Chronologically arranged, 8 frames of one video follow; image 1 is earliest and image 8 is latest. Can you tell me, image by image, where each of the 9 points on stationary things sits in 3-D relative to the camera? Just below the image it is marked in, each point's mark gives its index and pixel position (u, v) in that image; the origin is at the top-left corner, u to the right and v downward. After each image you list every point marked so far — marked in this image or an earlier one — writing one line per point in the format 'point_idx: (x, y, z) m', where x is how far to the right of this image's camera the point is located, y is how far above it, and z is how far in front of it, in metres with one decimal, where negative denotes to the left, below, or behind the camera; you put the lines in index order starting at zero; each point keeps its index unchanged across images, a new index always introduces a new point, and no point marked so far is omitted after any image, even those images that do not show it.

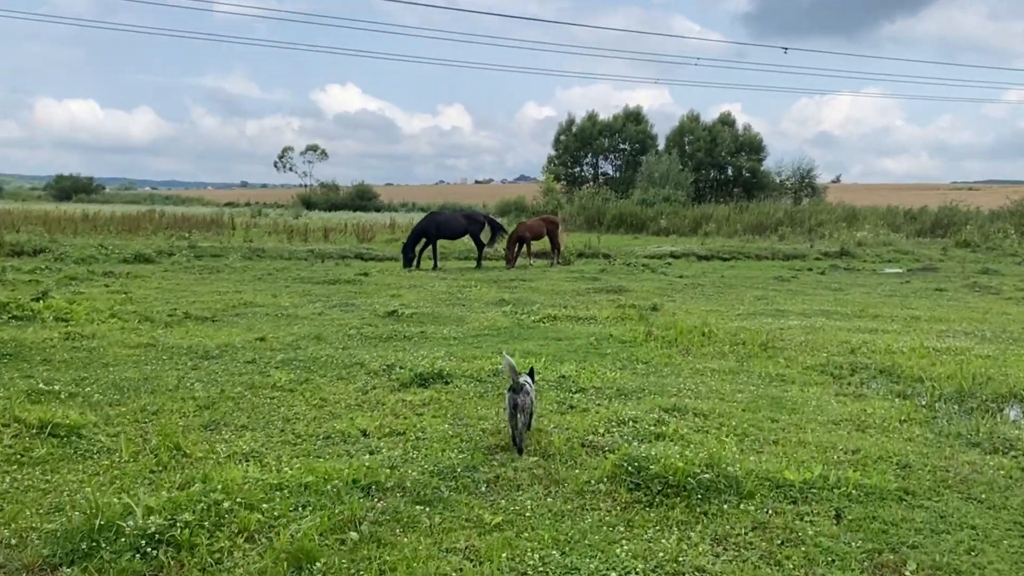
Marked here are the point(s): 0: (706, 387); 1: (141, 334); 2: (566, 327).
0: (+1.6, -0.8, +7.6) m
1: (-4.0, -0.5, +9.9) m
2: (+0.6, -0.5, +11.3) m
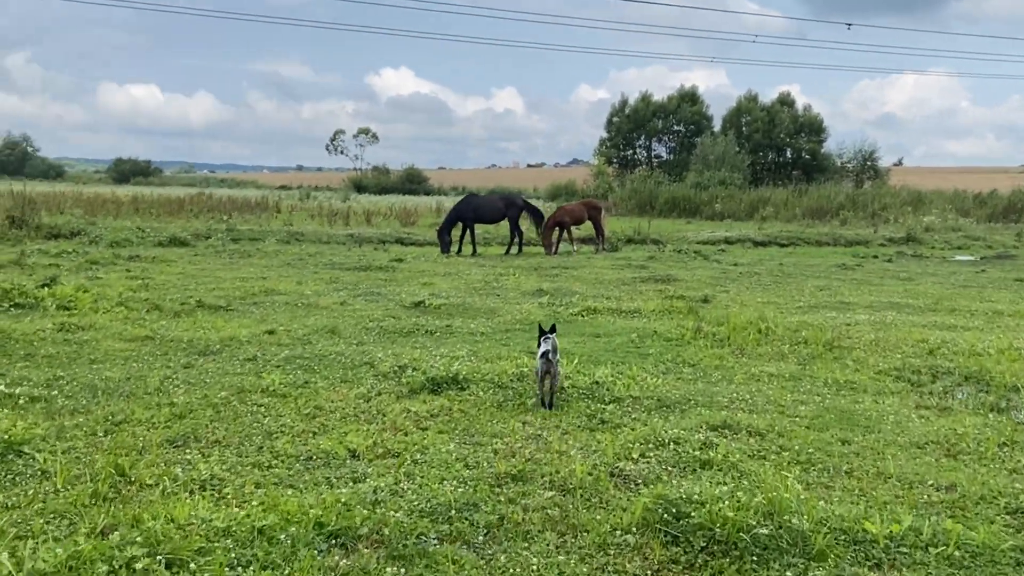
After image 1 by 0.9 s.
0: (+1.8, -0.8, +6.5) m
1: (-3.7, -0.4, +9.2) m
2: (+1.0, -0.4, +10.3) m
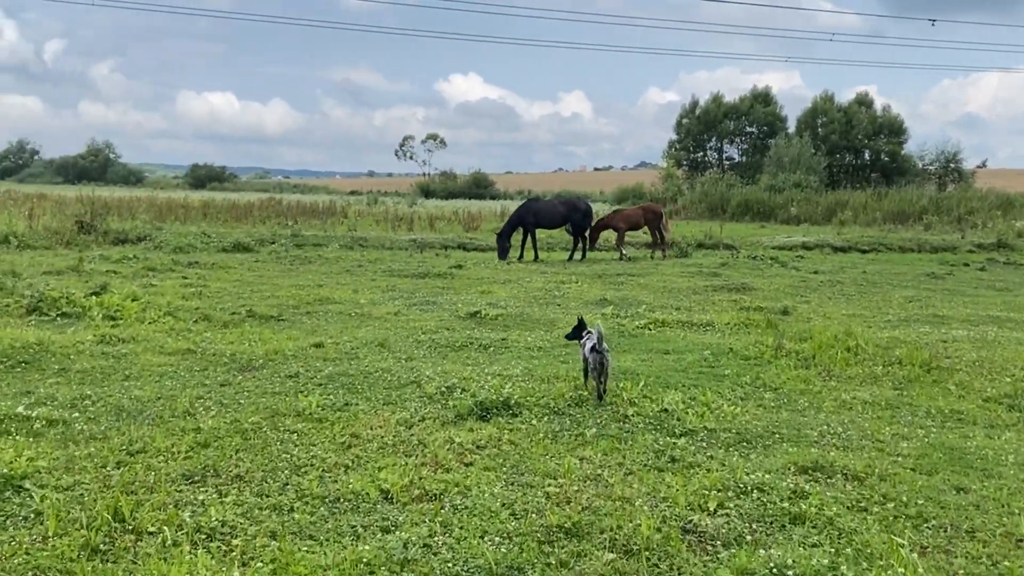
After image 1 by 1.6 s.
0: (+2.2, -0.9, +5.7) m
1: (-3.1, -0.5, +8.8) m
2: (+1.7, -0.5, +9.6) m
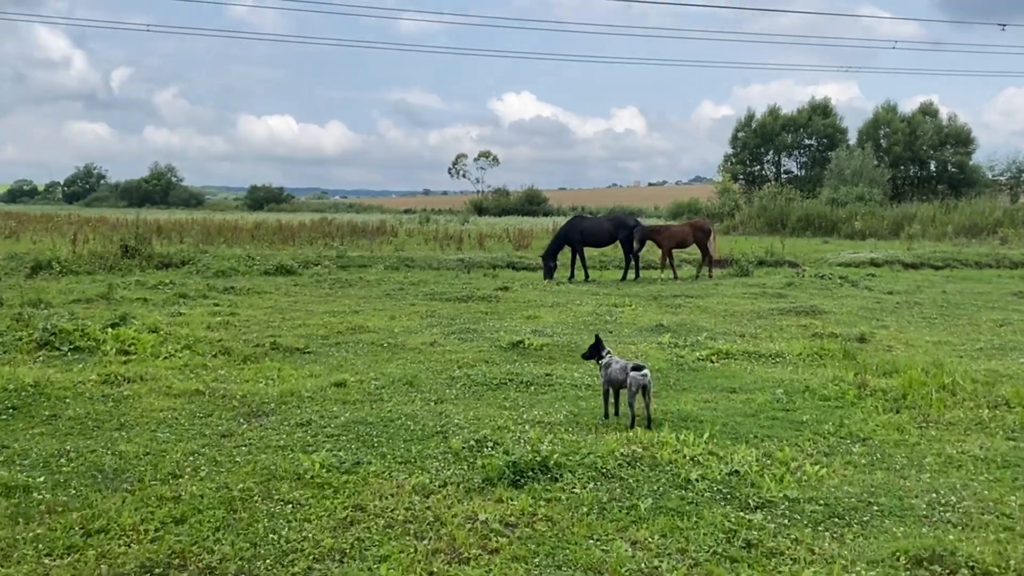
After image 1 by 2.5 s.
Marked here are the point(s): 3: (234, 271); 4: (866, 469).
0: (+2.4, -1.1, +4.7) m
1: (-2.7, -0.7, +8.0) m
2: (+2.1, -0.8, +8.5) m
3: (-6.0, +0.3, +19.7) m
4: (+2.0, -1.0, +5.2) m
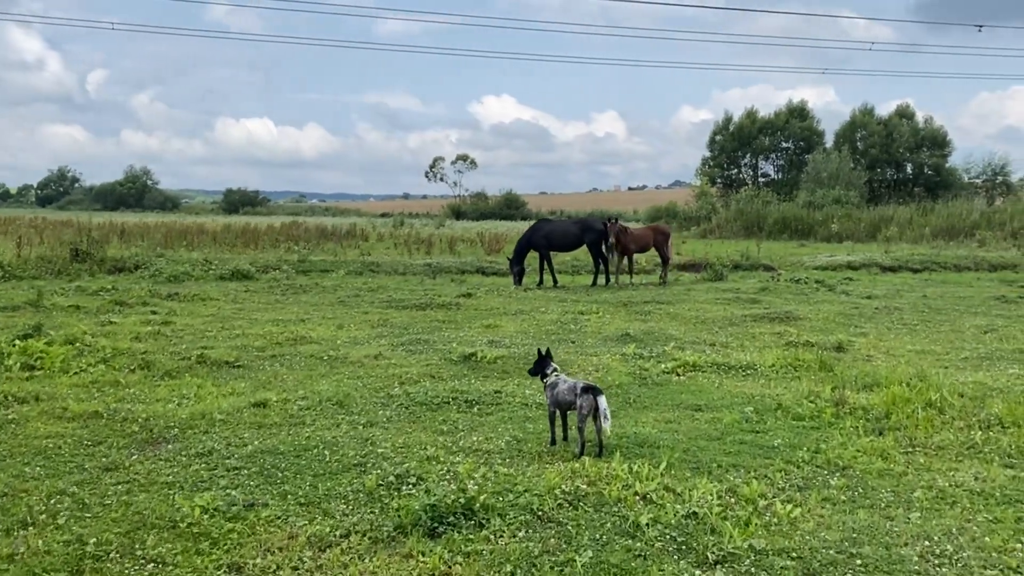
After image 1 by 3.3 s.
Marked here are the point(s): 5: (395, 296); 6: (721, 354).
0: (+2.0, -1.1, +3.9) m
1: (-3.2, -0.8, +7.2) m
2: (+1.7, -0.8, +7.8) m
3: (-6.7, +0.2, +18.8) m
4: (+1.6, -1.1, +4.5) m
5: (-1.9, -0.1, +14.7) m
6: (+2.2, -0.7, +9.4) m
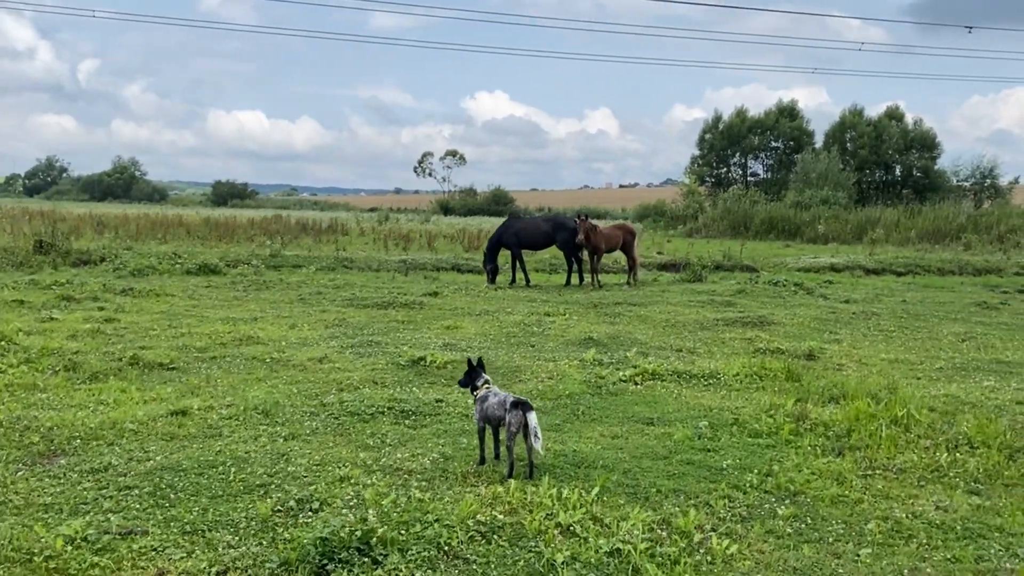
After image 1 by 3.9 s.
0: (+1.6, -1.2, +3.5) m
1: (-3.6, -0.8, +6.7) m
2: (+1.2, -0.9, +7.4) m
3: (-7.2, +0.3, +18.2) m
4: (+1.2, -1.1, +4.1) m
5: (-2.4, -0.1, +14.3) m
6: (+1.7, -0.7, +9.0) m
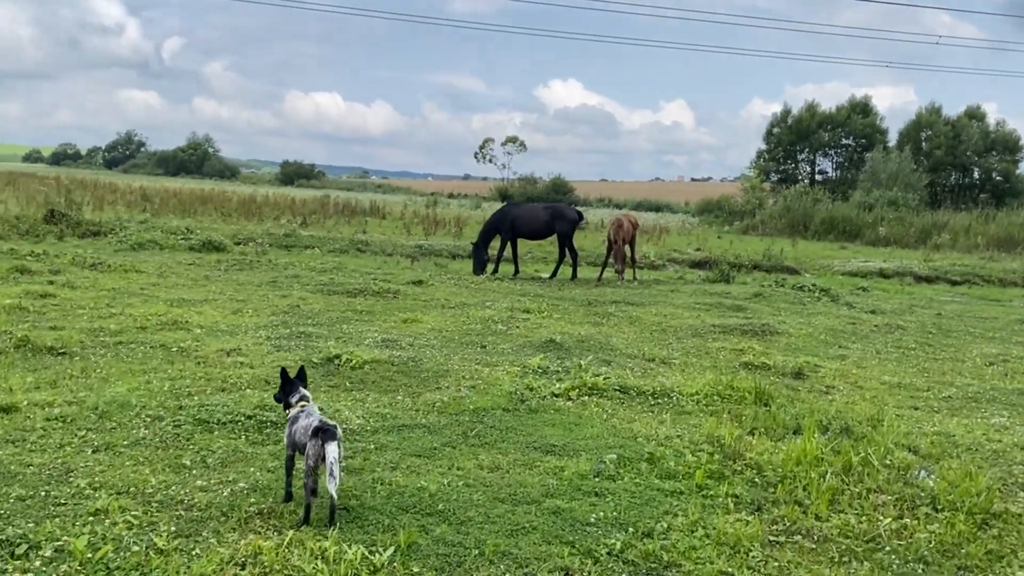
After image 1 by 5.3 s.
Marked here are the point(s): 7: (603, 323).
0: (+0.6, -1.3, +2.4) m
1: (-4.3, -0.6, +6.0) m
2: (+0.6, -0.9, +6.3) m
3: (-7.0, +0.8, +17.7) m
4: (+0.3, -1.2, +3.0) m
5: (-2.5, +0.1, +13.4) m
6: (+1.2, -0.7, +7.9) m
7: (+1.1, -0.4, +10.9) m
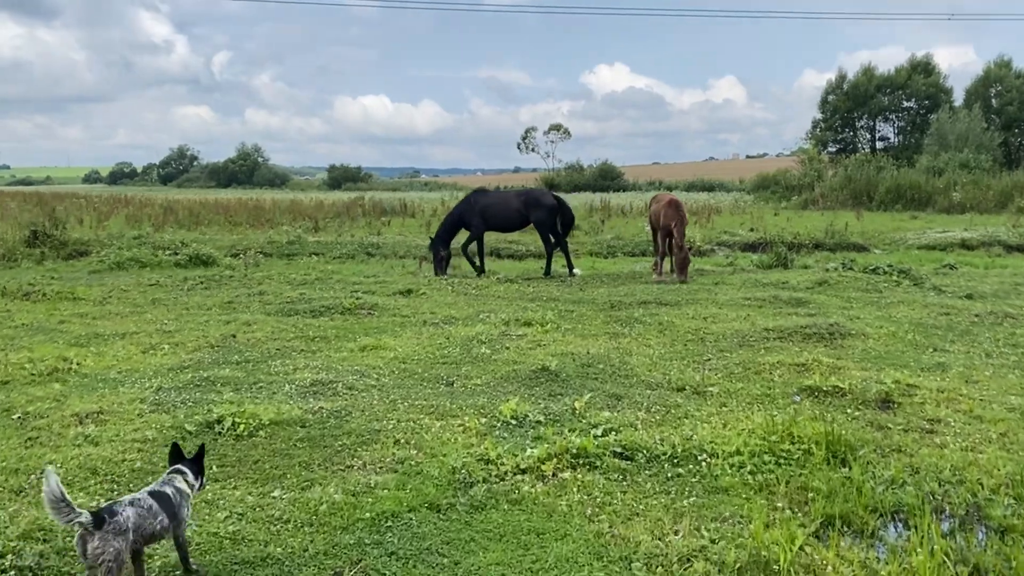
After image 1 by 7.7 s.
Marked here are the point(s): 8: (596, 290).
0: (+0.1, -1.4, +0.1) m
1: (-4.6, -1.0, +4.0) m
2: (+0.3, -1.0, +4.0) m
3: (-6.7, +0.4, +15.9) m
4: (-0.2, -1.3, +0.7) m
5: (-2.4, -0.1, +11.3) m
6: (+1.0, -0.8, +5.6) m
7: (+1.1, -0.4, +8.6) m
8: (+1.1, 0.0, +11.5) m
